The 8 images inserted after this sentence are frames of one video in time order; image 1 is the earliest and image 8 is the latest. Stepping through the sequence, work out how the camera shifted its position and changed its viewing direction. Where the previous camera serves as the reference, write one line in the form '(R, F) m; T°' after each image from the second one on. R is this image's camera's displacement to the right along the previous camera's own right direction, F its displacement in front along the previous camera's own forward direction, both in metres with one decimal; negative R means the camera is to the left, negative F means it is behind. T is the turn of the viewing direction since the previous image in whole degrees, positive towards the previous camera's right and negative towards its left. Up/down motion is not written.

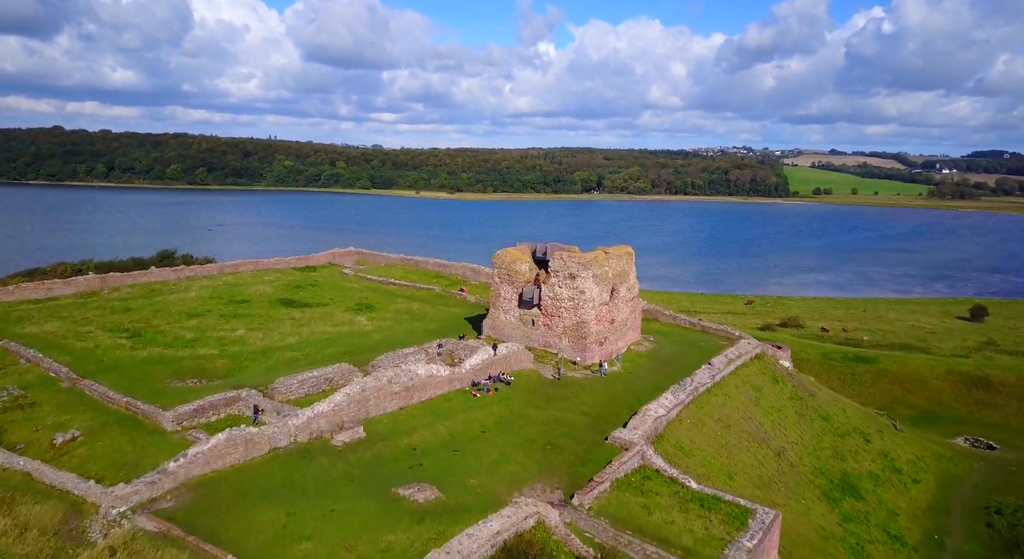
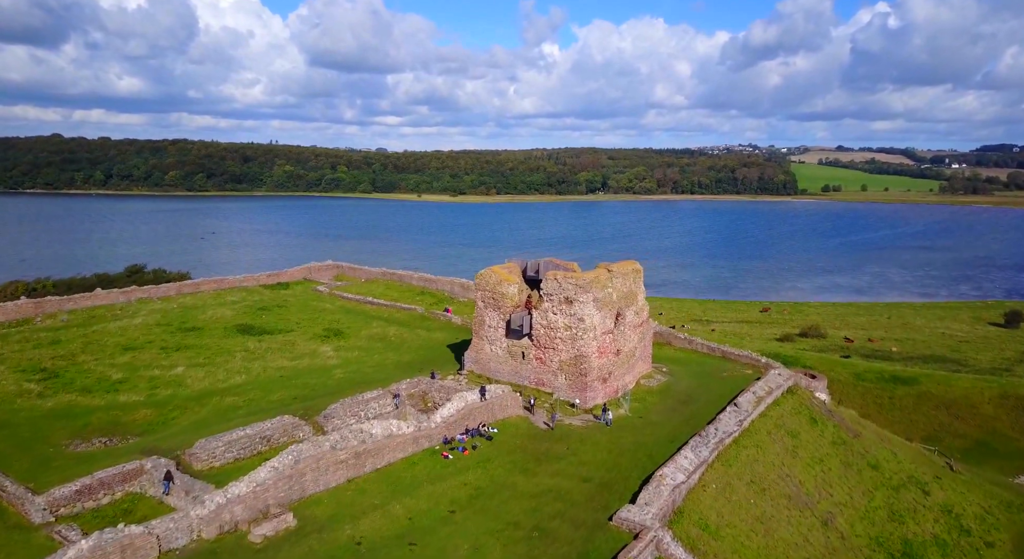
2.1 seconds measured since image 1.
(+0.7, +4.1) m; -1°
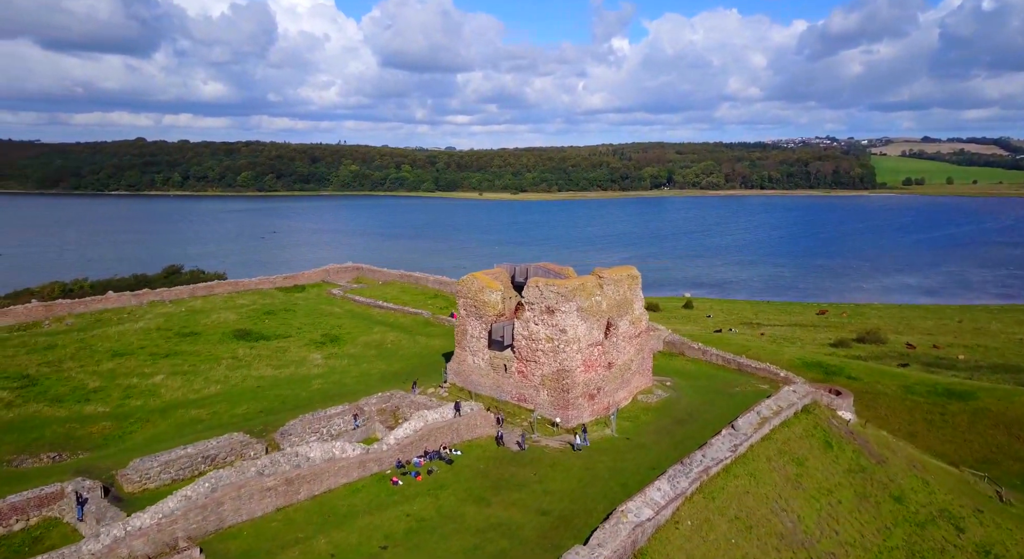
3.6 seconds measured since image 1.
(+2.6, +1.8) m; -6°
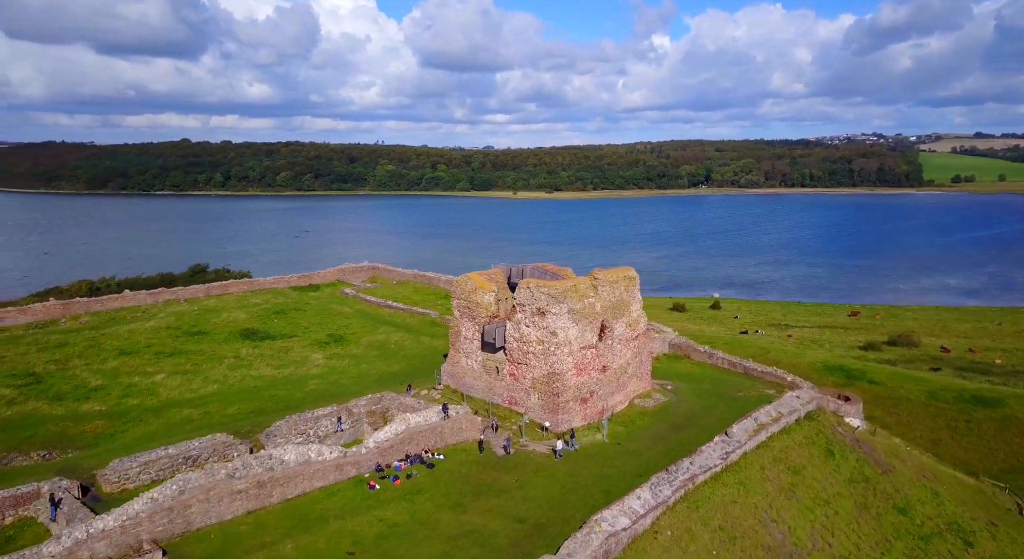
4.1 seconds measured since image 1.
(+1.3, +0.4) m; -3°
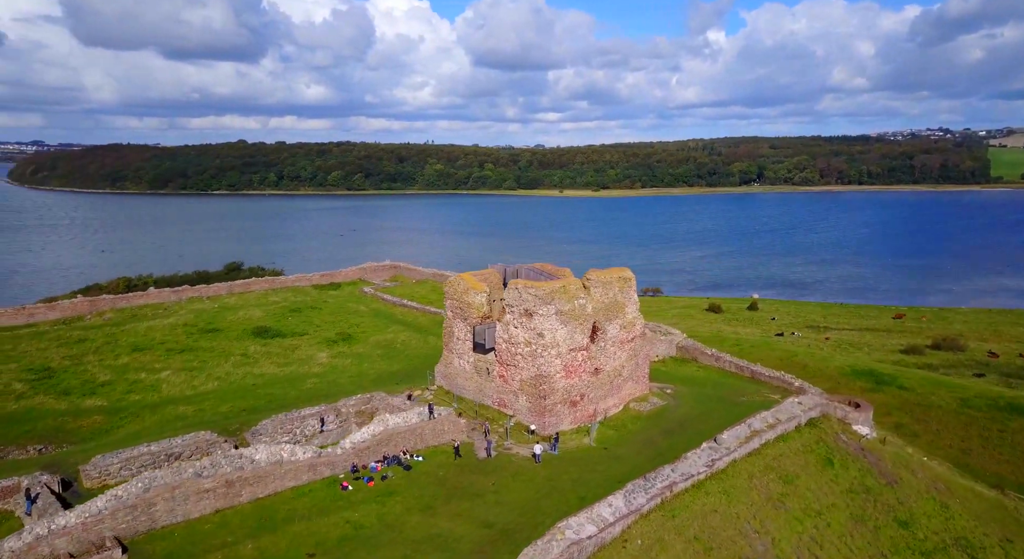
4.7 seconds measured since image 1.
(+1.7, +0.4) m; -4°
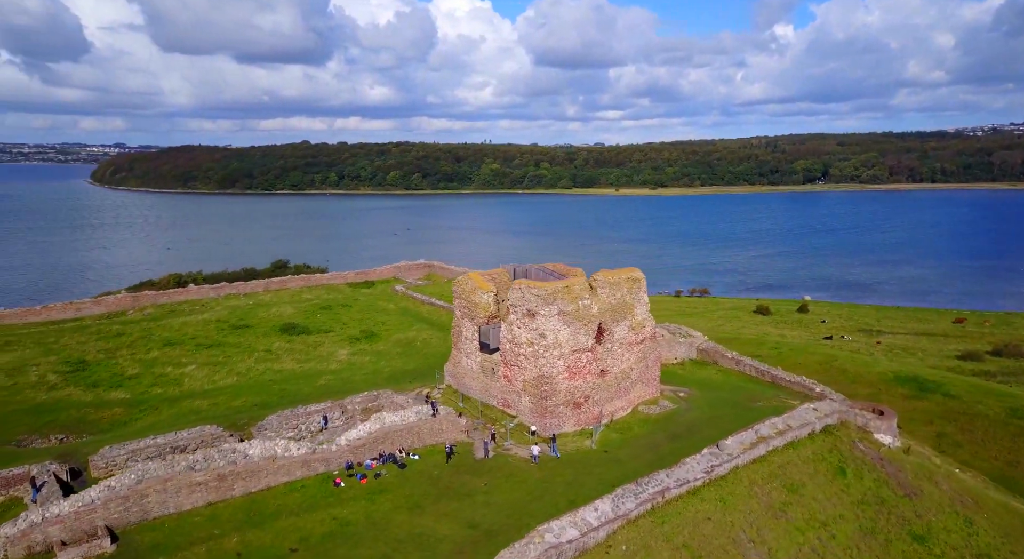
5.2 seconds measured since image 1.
(+1.5, +0.3) m; -5°
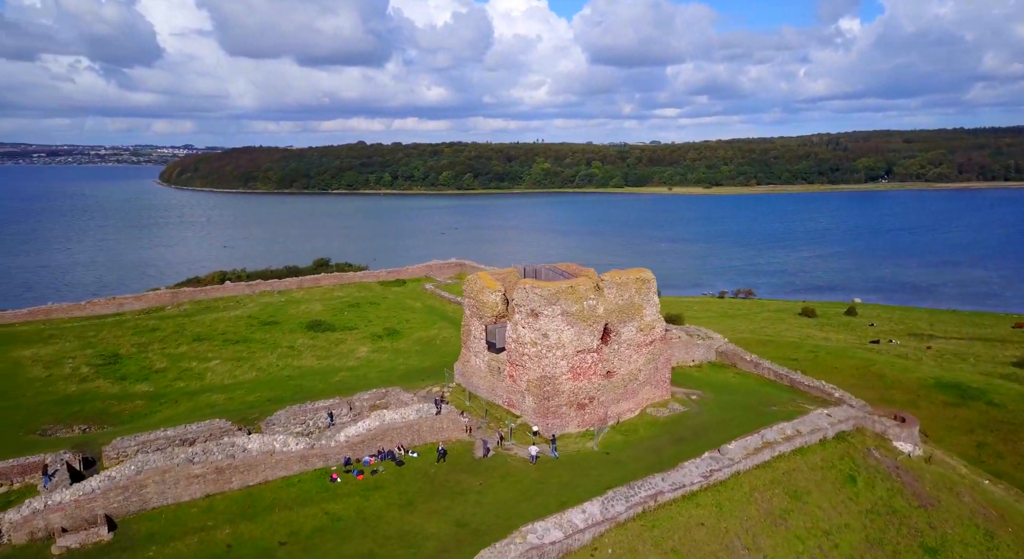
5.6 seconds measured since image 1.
(+1.3, +0.2) m; -5°
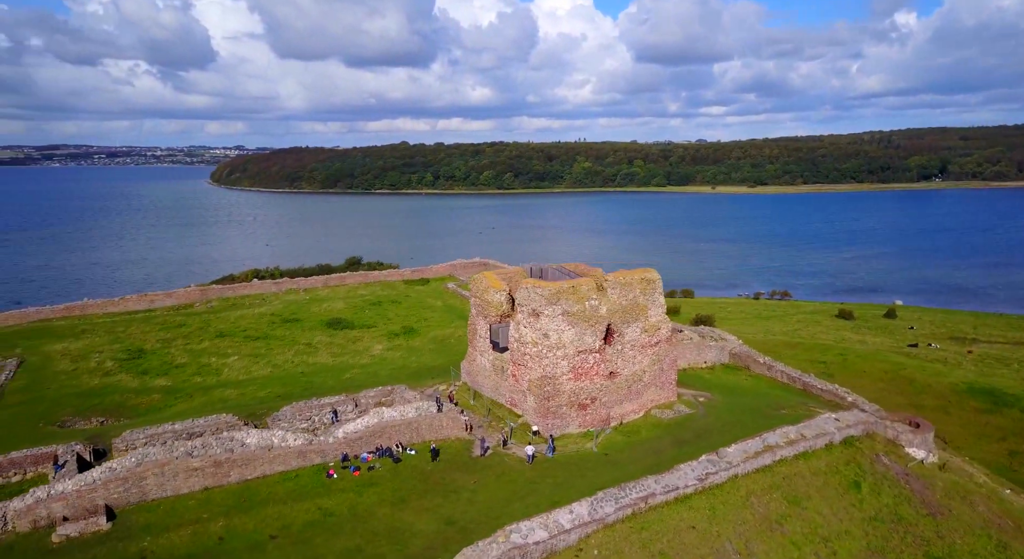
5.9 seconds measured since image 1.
(+1.1, +0.1) m; -4°
